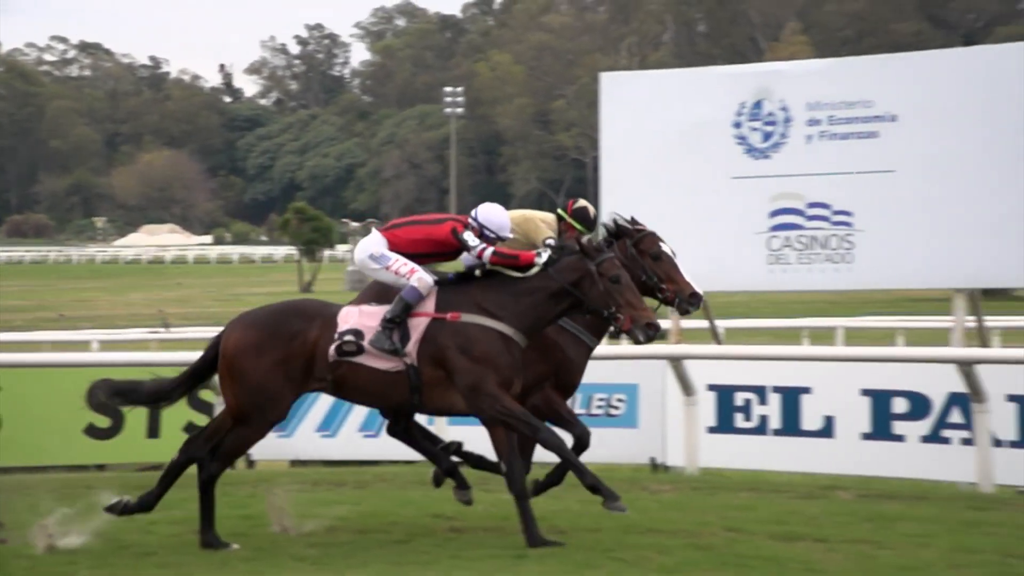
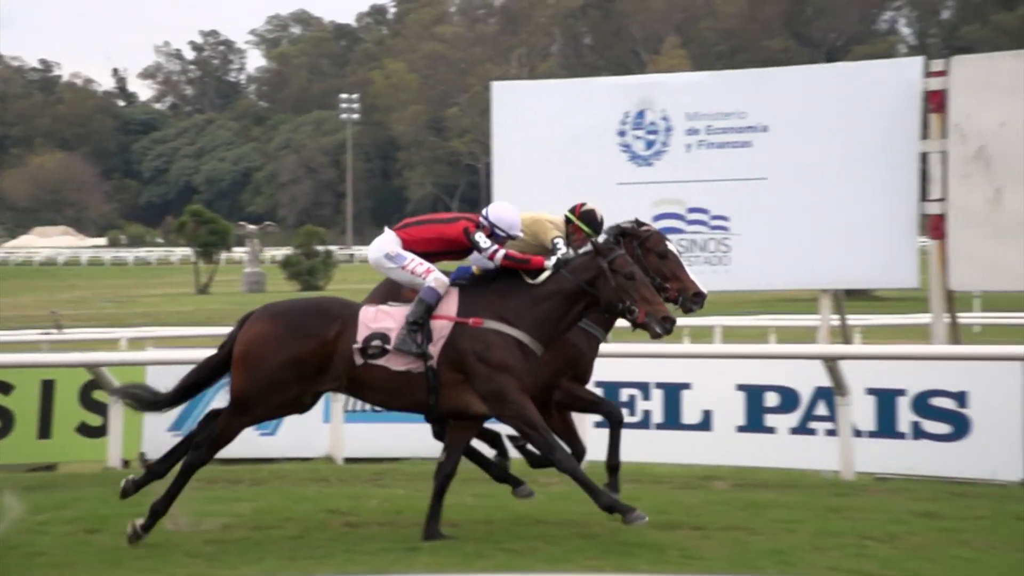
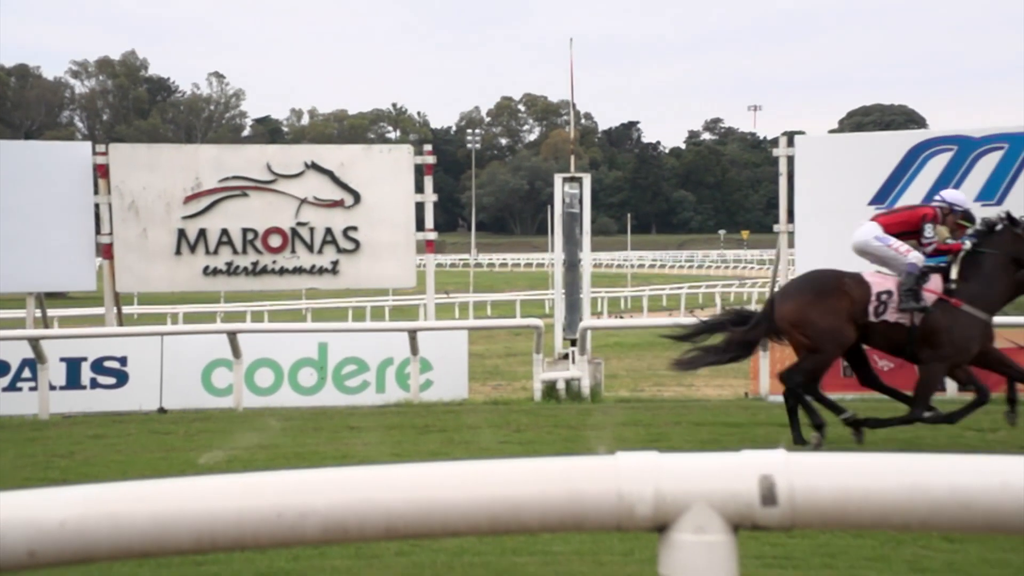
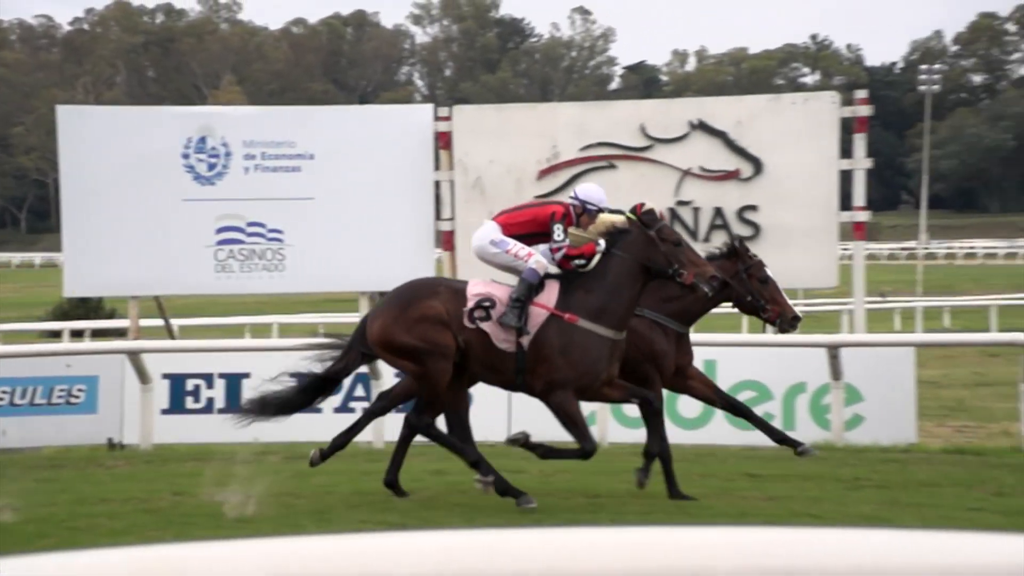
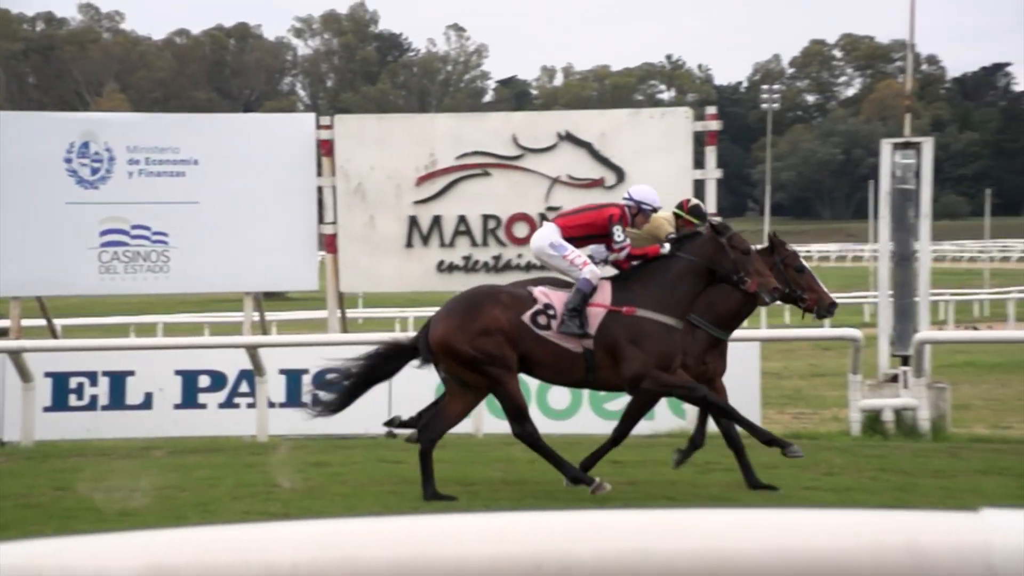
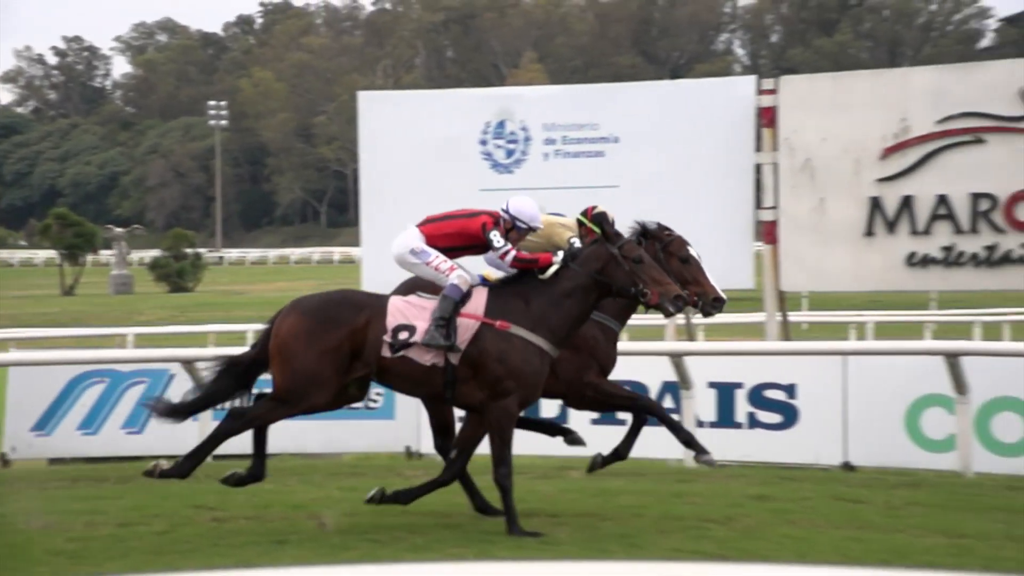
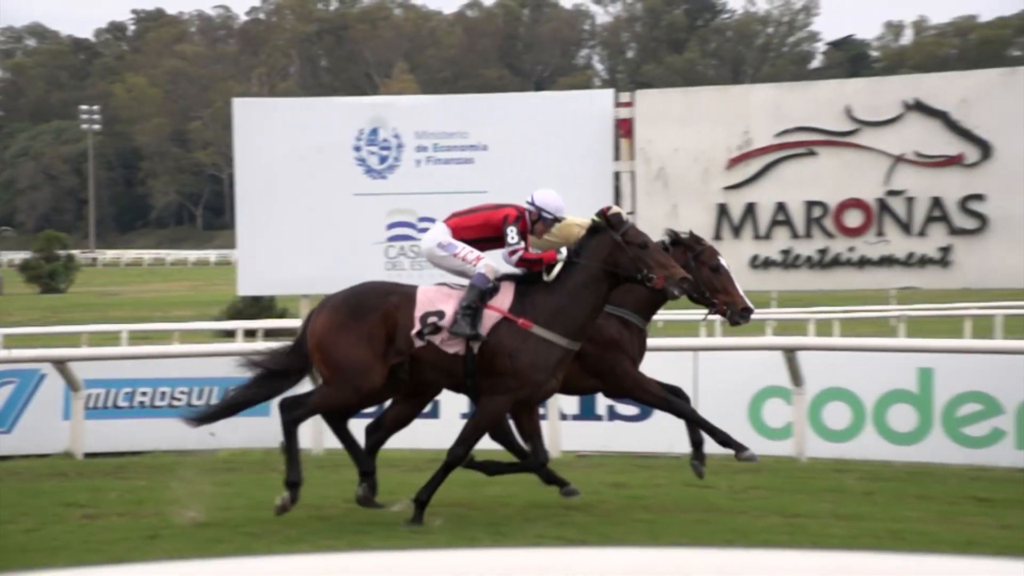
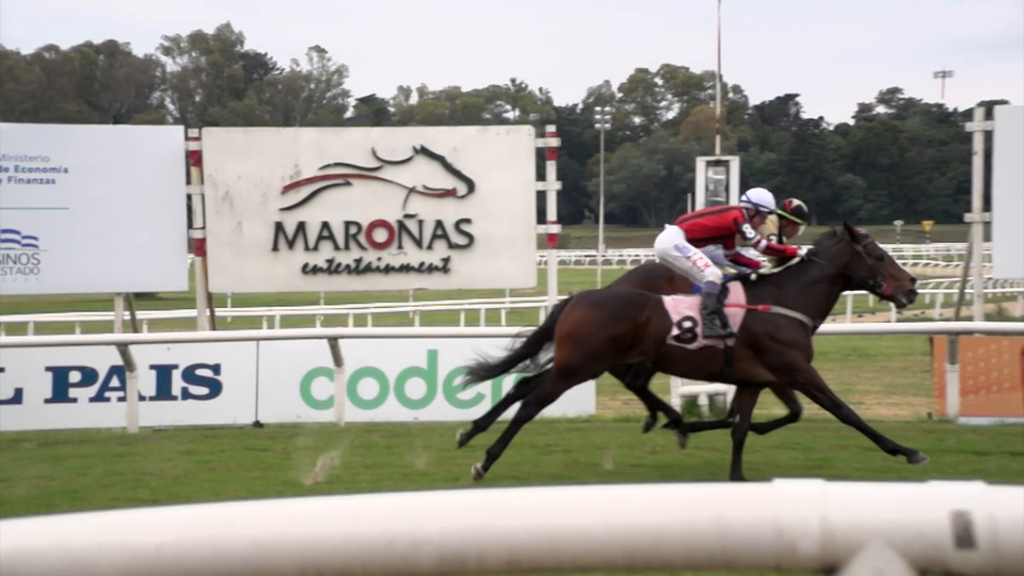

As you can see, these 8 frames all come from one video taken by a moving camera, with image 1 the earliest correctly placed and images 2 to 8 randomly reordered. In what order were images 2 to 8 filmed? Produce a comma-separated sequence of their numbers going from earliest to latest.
2, 6, 7, 4, 5, 8, 3
